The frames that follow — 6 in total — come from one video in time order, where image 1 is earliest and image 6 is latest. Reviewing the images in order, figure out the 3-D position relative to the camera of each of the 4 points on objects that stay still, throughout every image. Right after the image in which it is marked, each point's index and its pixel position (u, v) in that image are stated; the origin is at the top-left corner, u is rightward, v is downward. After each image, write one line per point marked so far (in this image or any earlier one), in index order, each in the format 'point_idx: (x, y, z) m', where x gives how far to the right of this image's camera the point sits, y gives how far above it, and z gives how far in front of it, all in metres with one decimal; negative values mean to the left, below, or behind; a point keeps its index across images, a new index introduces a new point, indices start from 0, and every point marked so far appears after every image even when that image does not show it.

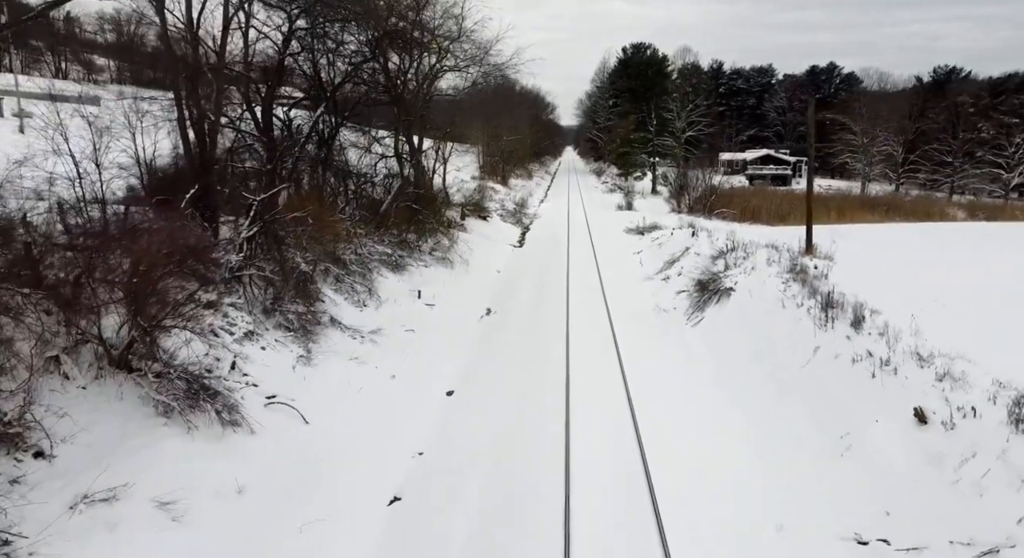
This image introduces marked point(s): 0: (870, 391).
0: (+3.7, -1.1, +6.7) m
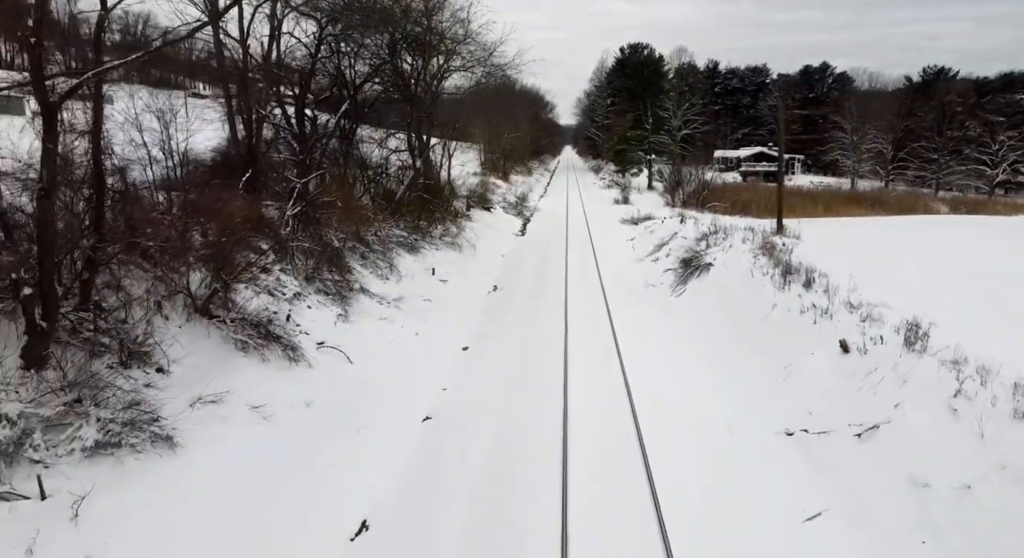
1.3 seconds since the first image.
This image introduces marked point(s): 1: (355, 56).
0: (+3.8, -0.7, +8.4) m
1: (-3.9, +5.5, +15.9) m
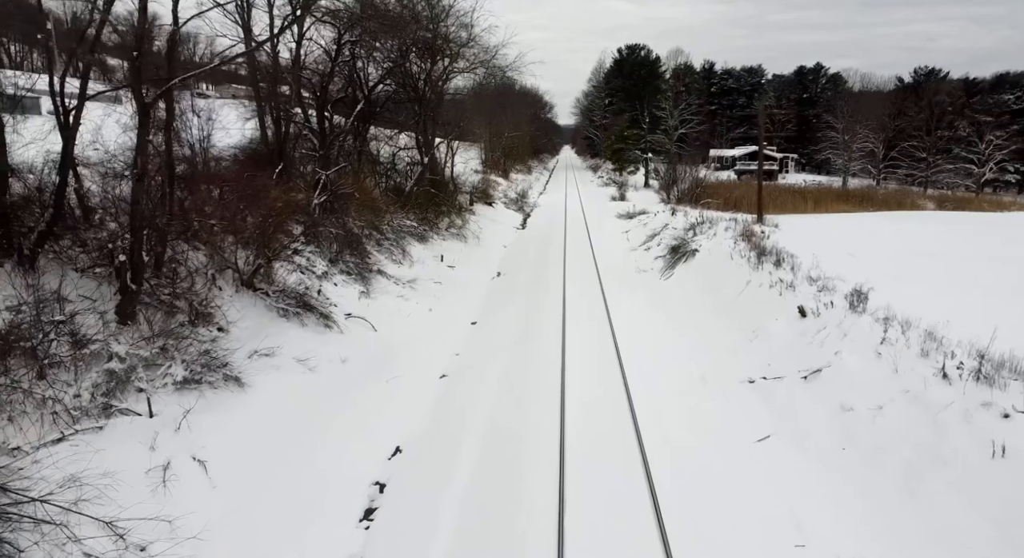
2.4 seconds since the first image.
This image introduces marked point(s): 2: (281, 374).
0: (+3.9, -0.3, +9.7) m
1: (-3.8, +5.8, +17.2) m
2: (-2.8, -1.1, +7.9) m
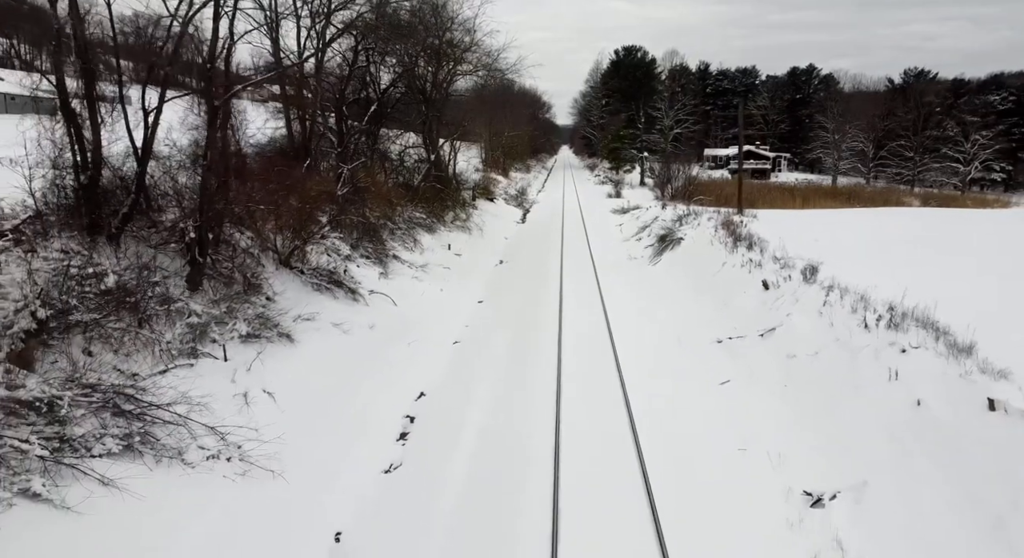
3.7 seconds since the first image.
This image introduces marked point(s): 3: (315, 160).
0: (+4.0, 0.0, +11.1) m
1: (-3.8, +6.2, +18.6) m
2: (-2.7, -0.8, +9.3) m
3: (-4.5, +2.7, +14.9) m
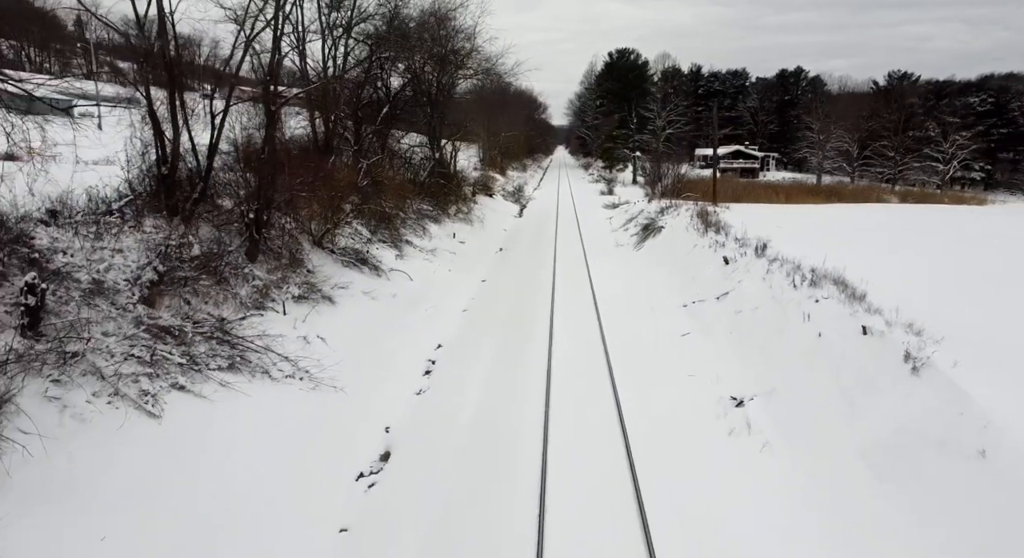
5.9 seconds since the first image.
0: (+4.0, +0.5, +13.1) m
1: (-3.8, +6.6, +20.5) m
2: (-2.7, -0.4, +11.3) m
3: (-4.5, +3.2, +16.8) m
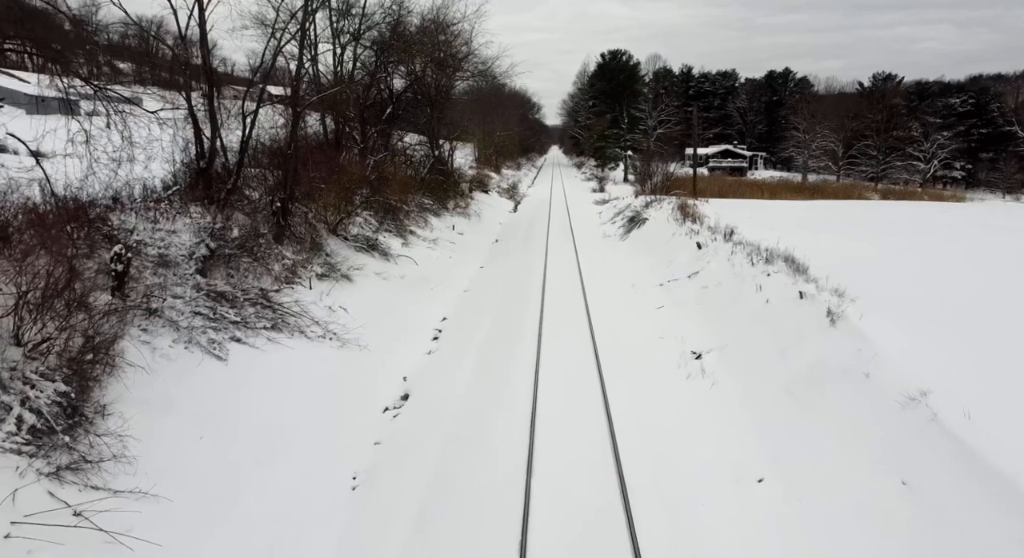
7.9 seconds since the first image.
0: (+3.9, +0.8, +14.6) m
1: (-4.0, +6.9, +21.9) m
2: (-2.8, 0.0, +12.7) m
3: (-4.7, +3.5, +18.2) m
